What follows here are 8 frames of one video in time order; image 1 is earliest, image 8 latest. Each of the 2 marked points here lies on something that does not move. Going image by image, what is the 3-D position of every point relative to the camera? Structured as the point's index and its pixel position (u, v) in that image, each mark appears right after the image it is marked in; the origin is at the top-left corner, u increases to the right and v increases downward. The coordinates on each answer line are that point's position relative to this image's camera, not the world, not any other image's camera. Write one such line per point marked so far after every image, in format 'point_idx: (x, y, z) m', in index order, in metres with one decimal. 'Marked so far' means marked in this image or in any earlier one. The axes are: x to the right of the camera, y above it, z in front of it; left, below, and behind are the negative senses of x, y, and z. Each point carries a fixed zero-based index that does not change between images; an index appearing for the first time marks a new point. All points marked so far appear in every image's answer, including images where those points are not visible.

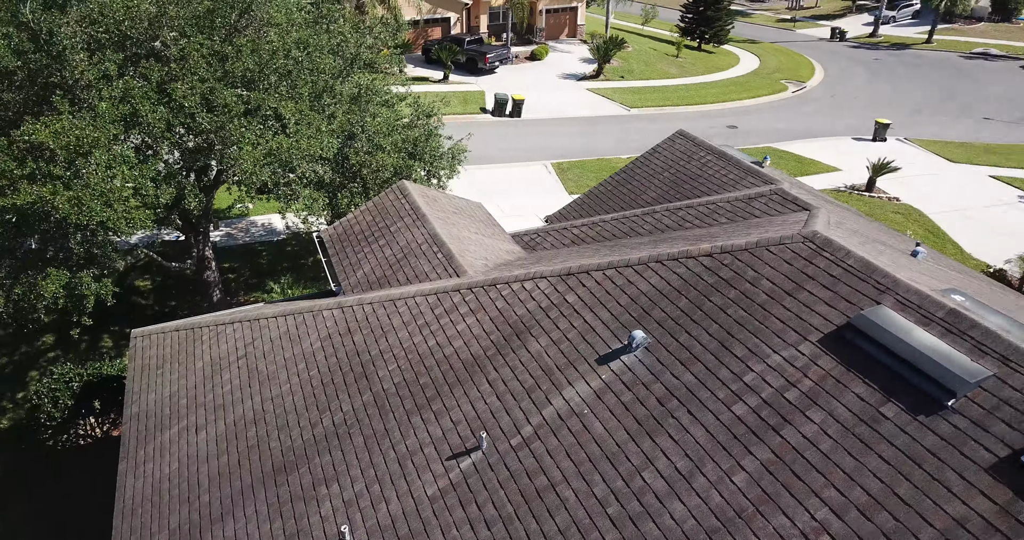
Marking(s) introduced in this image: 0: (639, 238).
0: (+2.3, +0.6, +13.9) m
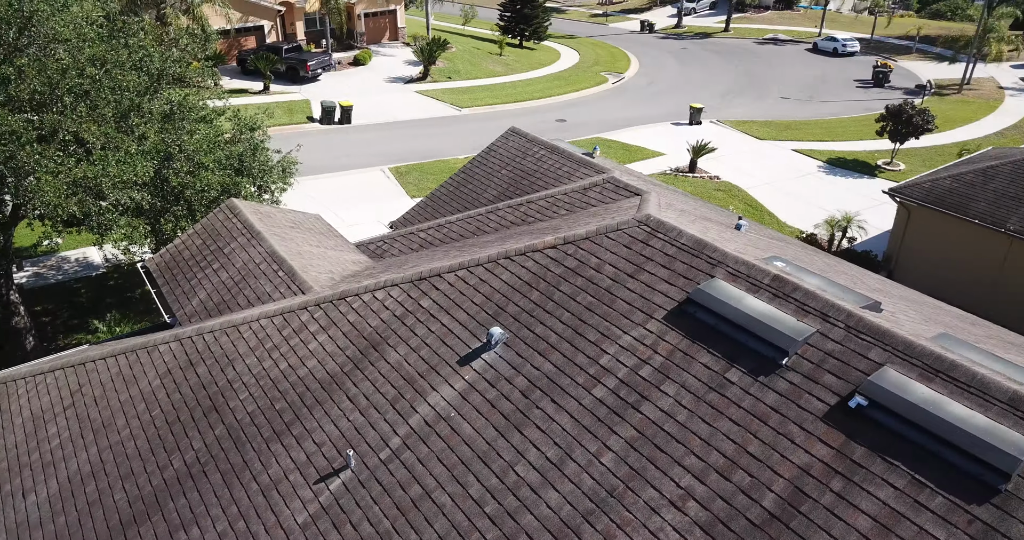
0: (-0.5, +0.6, +14.0) m
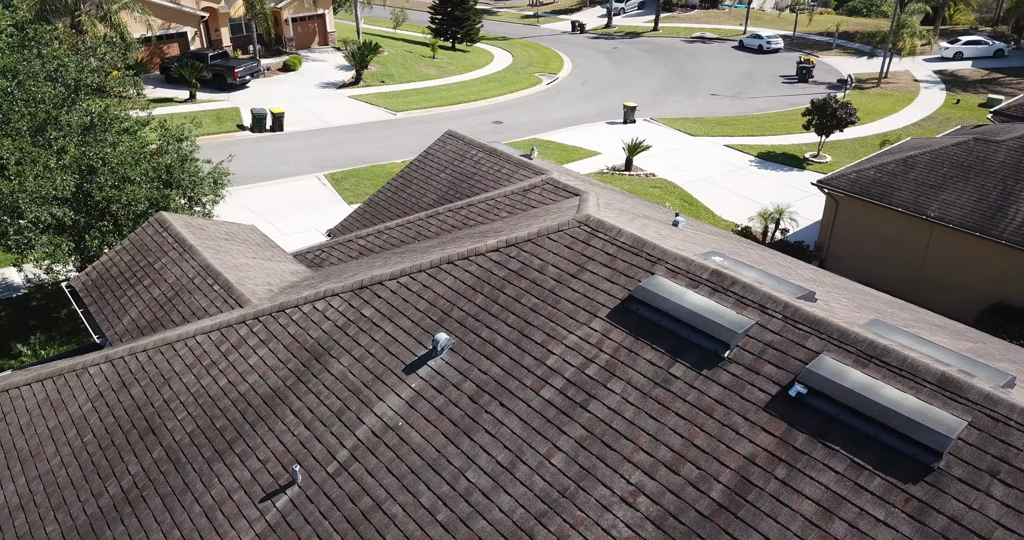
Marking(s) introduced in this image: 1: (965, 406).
0: (-1.6, +0.5, +13.9) m
1: (+3.7, -1.1, +6.2) m
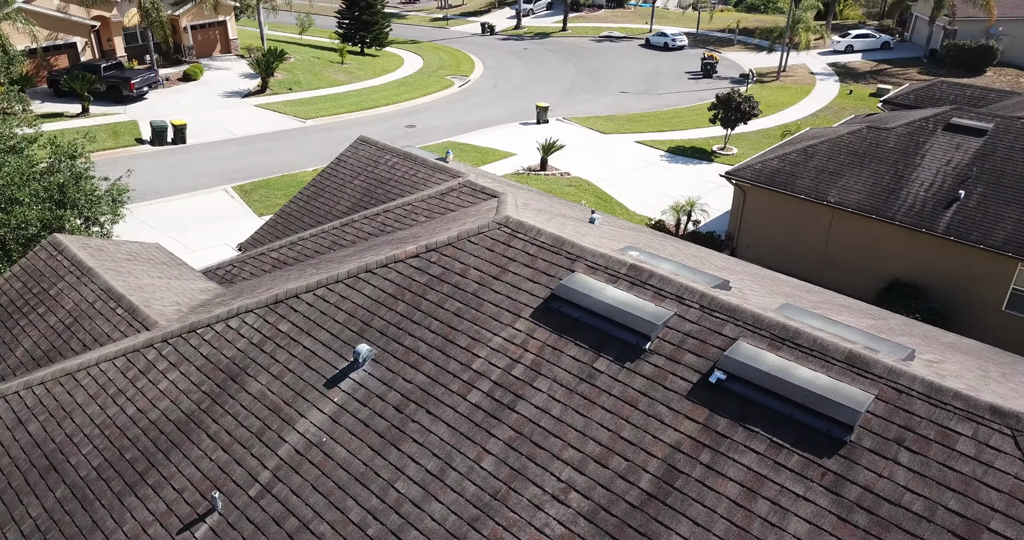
0: (-3.0, +0.4, +13.6) m
1: (+3.1, -0.9, +6.5) m
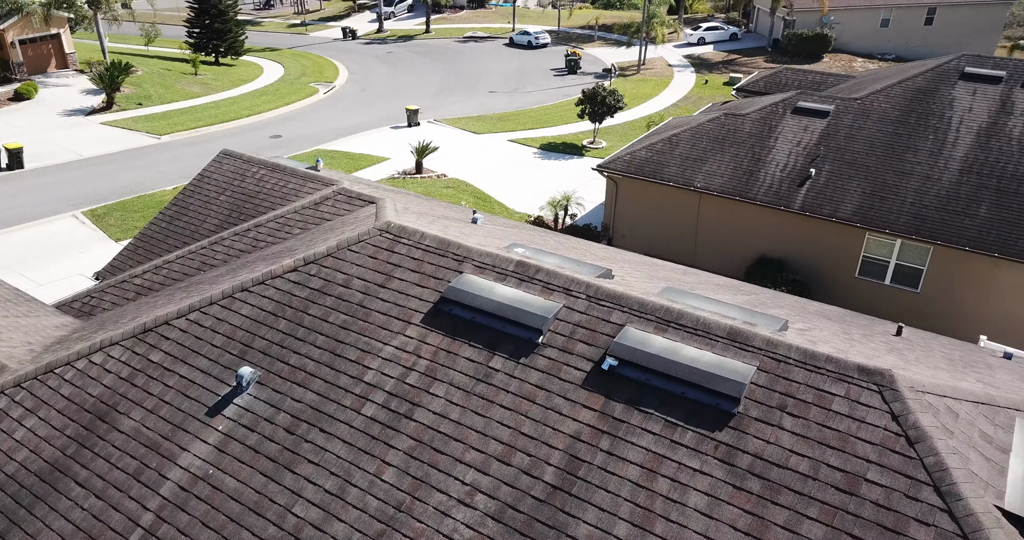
0: (-5.1, 0.0, +12.9) m
1: (+2.2, -0.7, +6.9) m
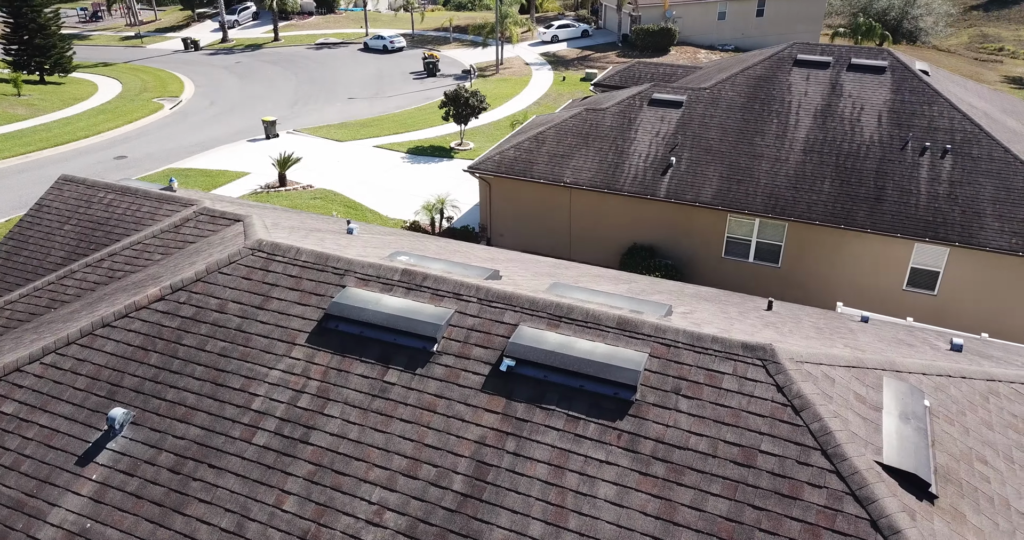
0: (-6.9, -0.6, +11.8) m
1: (+1.2, -0.6, +7.1) m
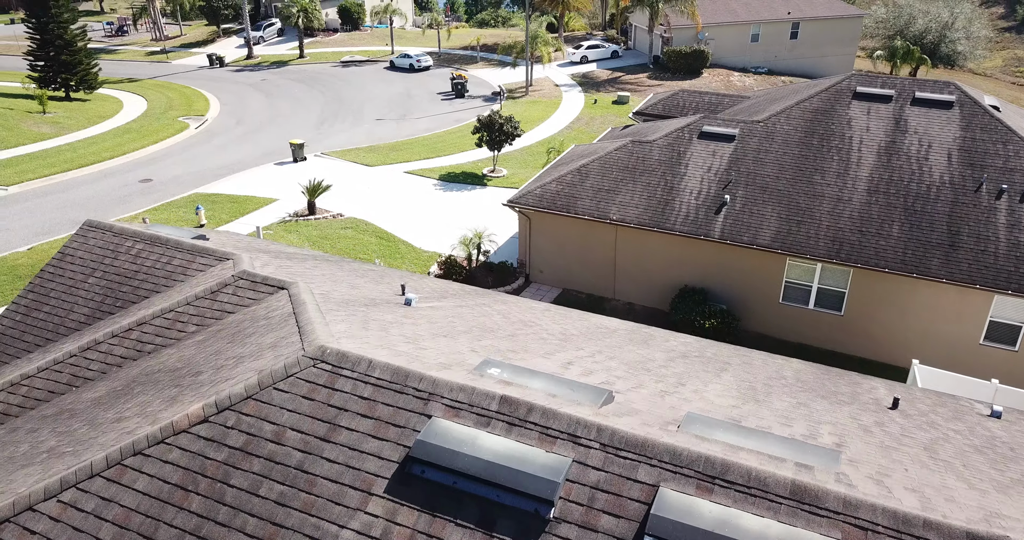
0: (-5.8, -1.6, +10.4) m
1: (+2.3, -1.8, +5.5) m
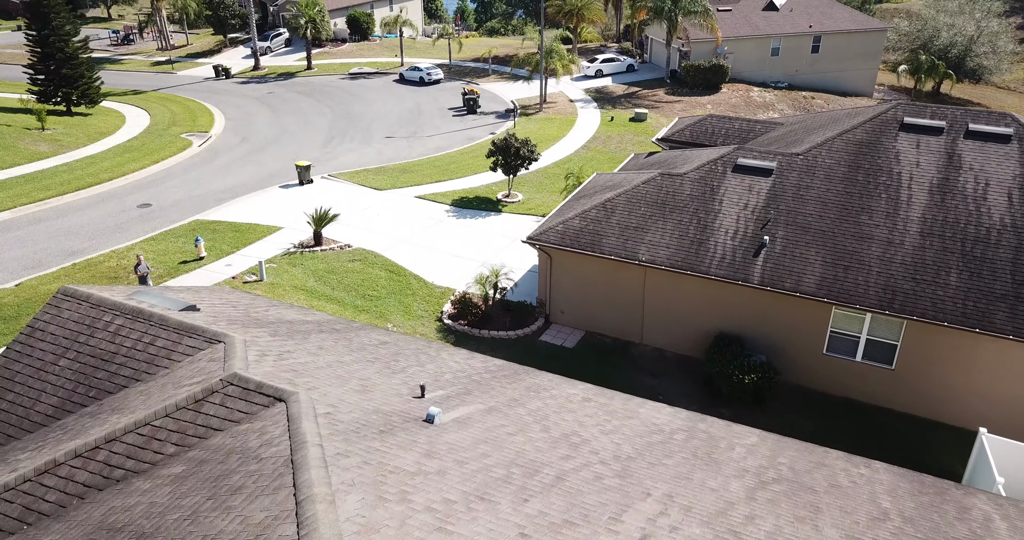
0: (-5.2, -3.0, +8.4) m
1: (+2.8, -3.2, +3.4) m
